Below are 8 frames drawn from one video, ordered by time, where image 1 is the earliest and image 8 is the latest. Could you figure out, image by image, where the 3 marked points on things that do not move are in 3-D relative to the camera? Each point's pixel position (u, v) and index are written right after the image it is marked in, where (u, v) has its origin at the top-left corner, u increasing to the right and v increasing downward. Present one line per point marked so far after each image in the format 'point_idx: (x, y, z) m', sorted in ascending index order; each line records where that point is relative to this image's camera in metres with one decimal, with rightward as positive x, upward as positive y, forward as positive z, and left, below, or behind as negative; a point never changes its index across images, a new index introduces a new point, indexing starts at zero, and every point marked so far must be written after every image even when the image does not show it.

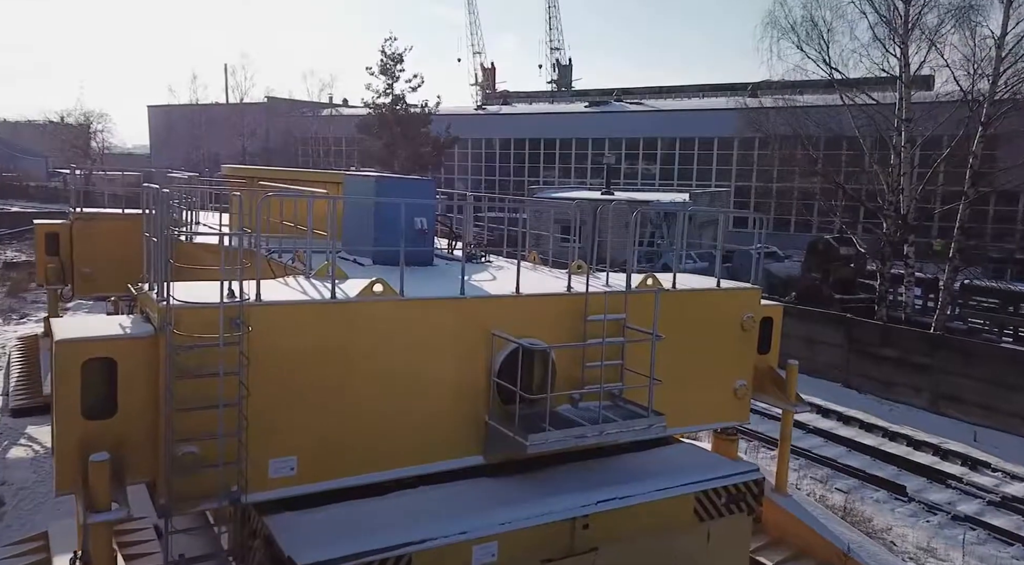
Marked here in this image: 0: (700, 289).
0: (+1.5, -0.1, +6.1) m
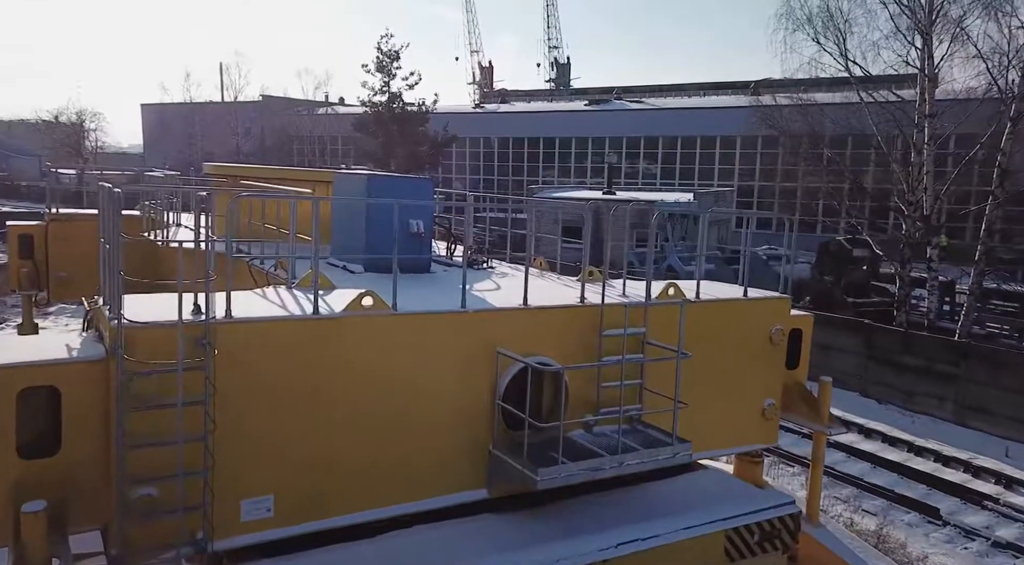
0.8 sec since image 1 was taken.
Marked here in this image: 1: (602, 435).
0: (+1.6, -0.1, +5.5) m
1: (+0.6, -1.0, +4.9) m
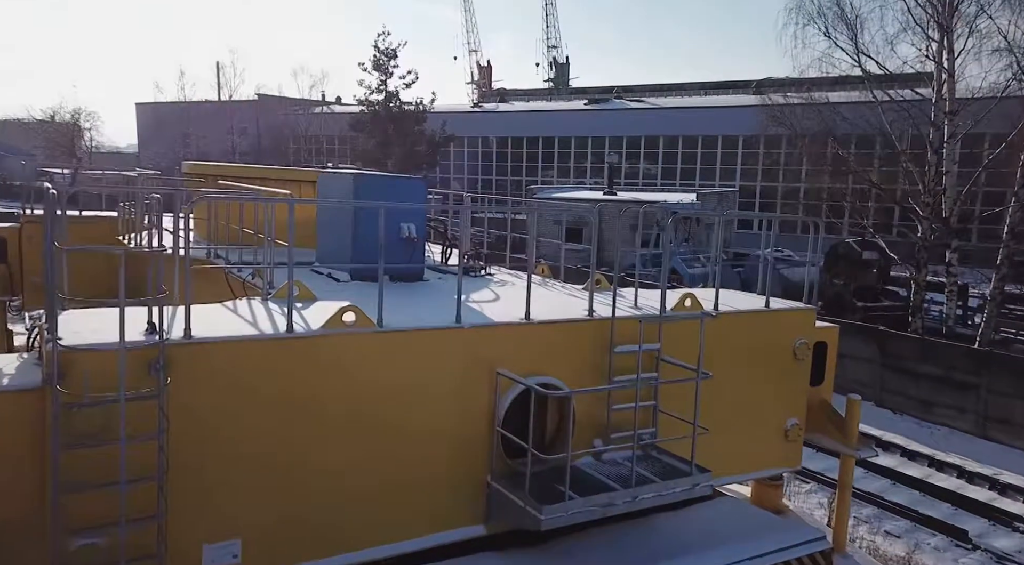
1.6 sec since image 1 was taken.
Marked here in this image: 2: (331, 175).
0: (+1.6, -0.2, +5.1) m
1: (+0.6, -1.1, +4.4) m
2: (-1.4, +0.8, +5.9) m
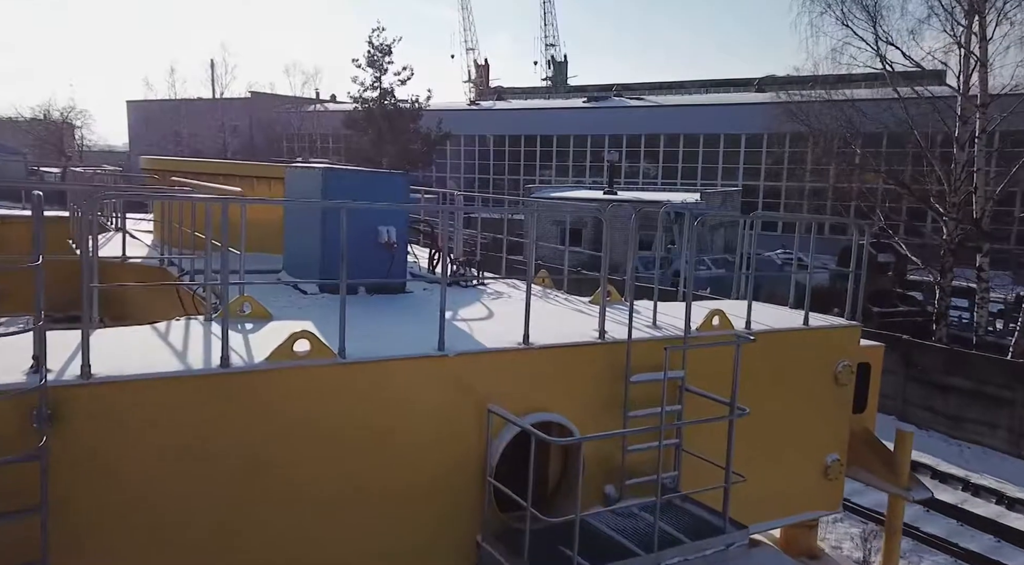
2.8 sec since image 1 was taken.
0: (+1.6, -0.3, +4.3) m
1: (+0.6, -1.1, +3.6) m
2: (-1.5, +0.8, +5.1) m
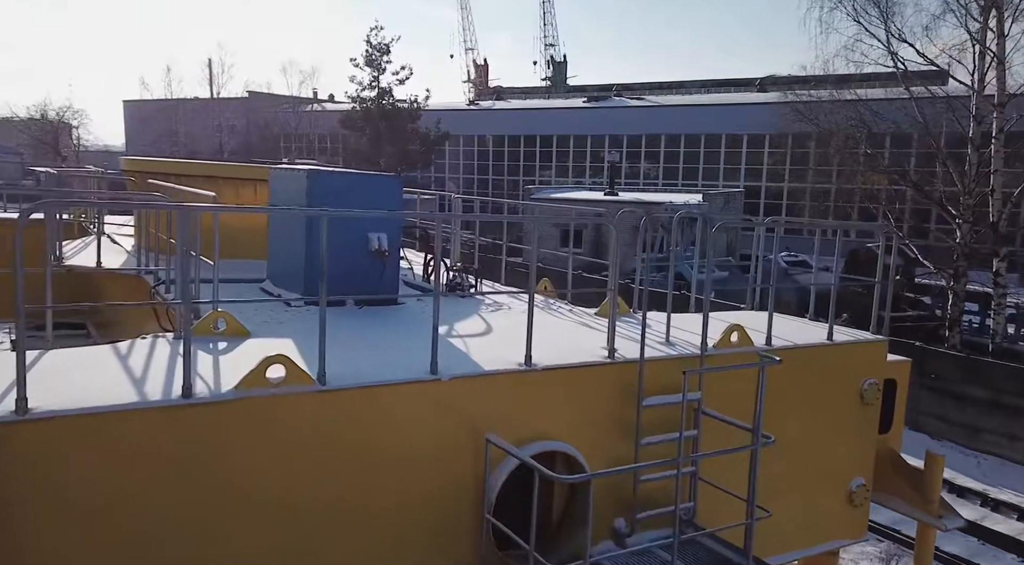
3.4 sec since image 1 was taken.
0: (+1.6, -0.3, +4.0) m
1: (+0.6, -1.2, +3.3) m
2: (-1.5, +0.7, +4.8) m
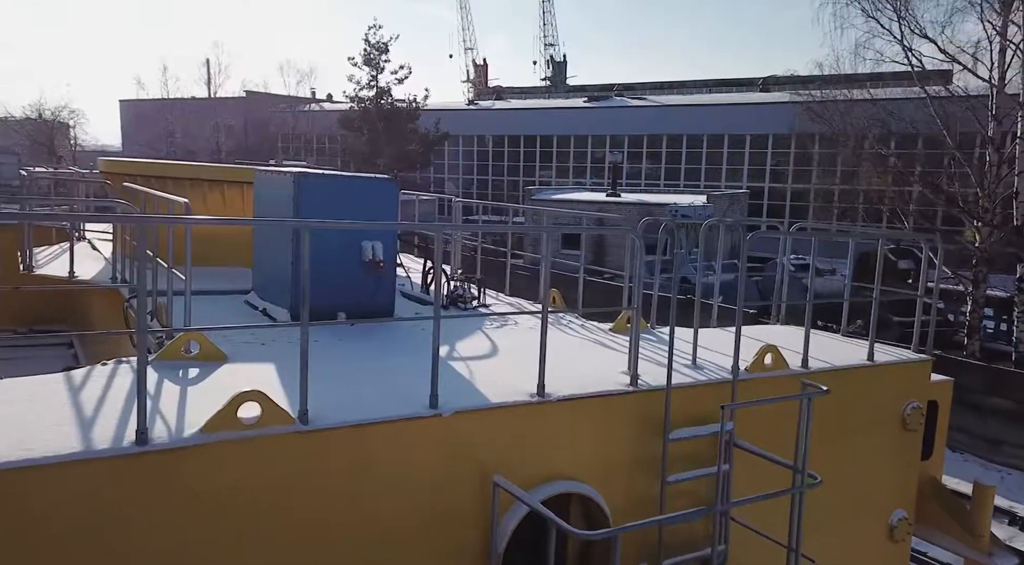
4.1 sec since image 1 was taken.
0: (+1.6, -0.4, +3.6) m
1: (+0.6, -1.3, +2.9) m
2: (-1.4, +0.6, +4.4) m
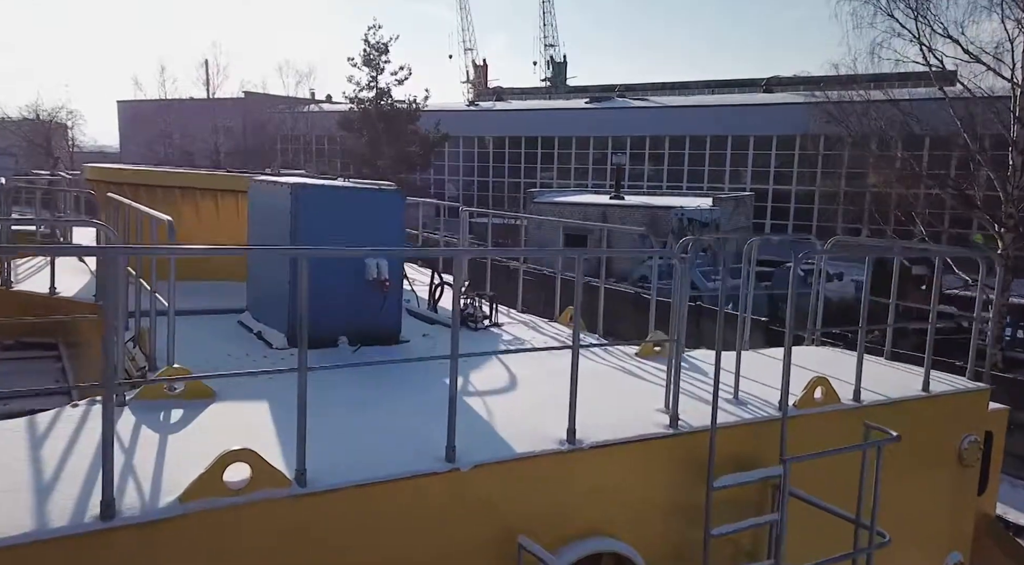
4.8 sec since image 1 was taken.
0: (+1.7, -0.5, +3.2) m
1: (+0.7, -1.4, +2.6) m
2: (-1.3, +0.5, +4.1) m
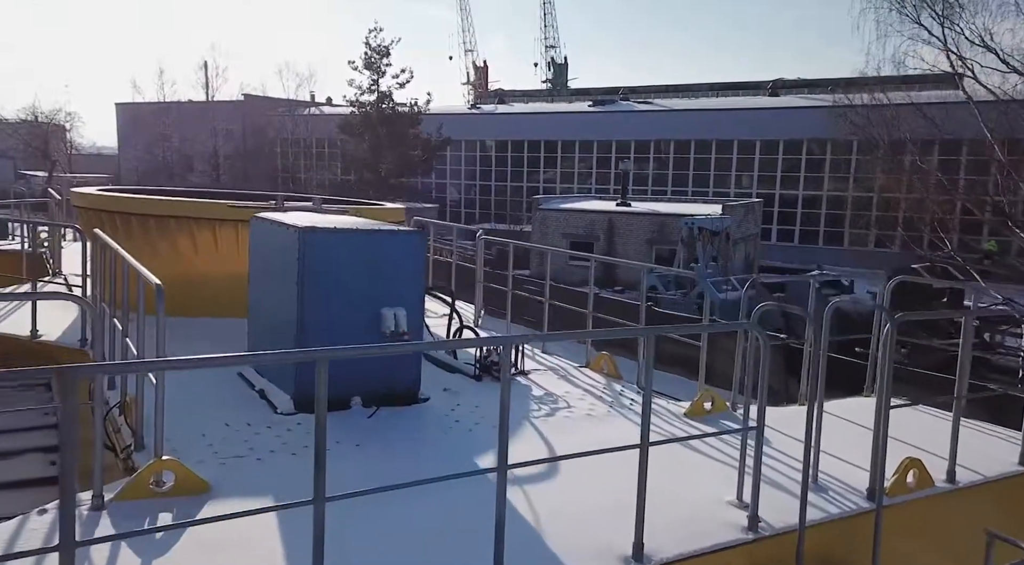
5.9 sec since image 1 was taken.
0: (+1.8, -0.7, +2.8) m
1: (+0.9, -1.6, +2.1) m
2: (-1.2, +0.3, +3.6) m
